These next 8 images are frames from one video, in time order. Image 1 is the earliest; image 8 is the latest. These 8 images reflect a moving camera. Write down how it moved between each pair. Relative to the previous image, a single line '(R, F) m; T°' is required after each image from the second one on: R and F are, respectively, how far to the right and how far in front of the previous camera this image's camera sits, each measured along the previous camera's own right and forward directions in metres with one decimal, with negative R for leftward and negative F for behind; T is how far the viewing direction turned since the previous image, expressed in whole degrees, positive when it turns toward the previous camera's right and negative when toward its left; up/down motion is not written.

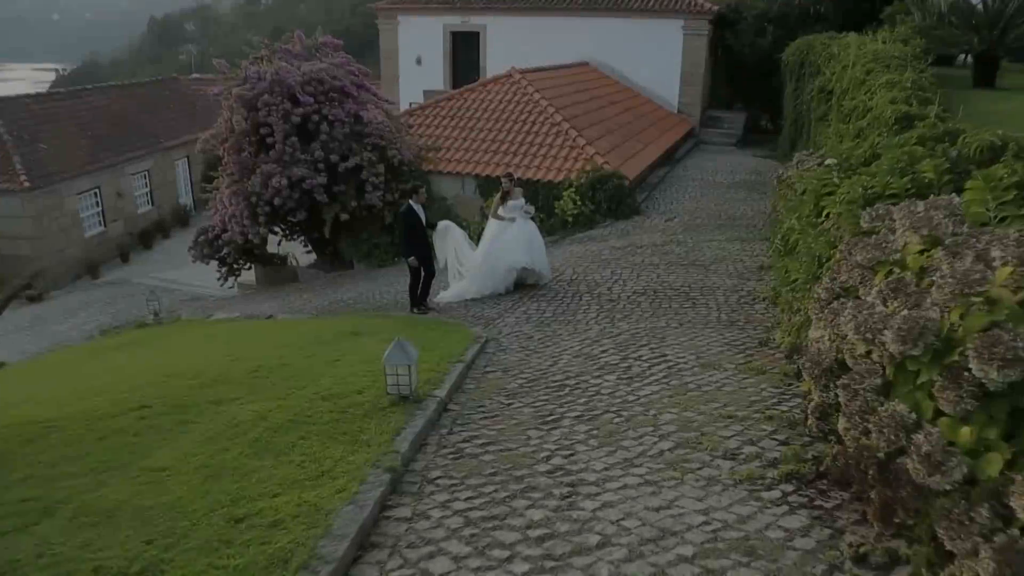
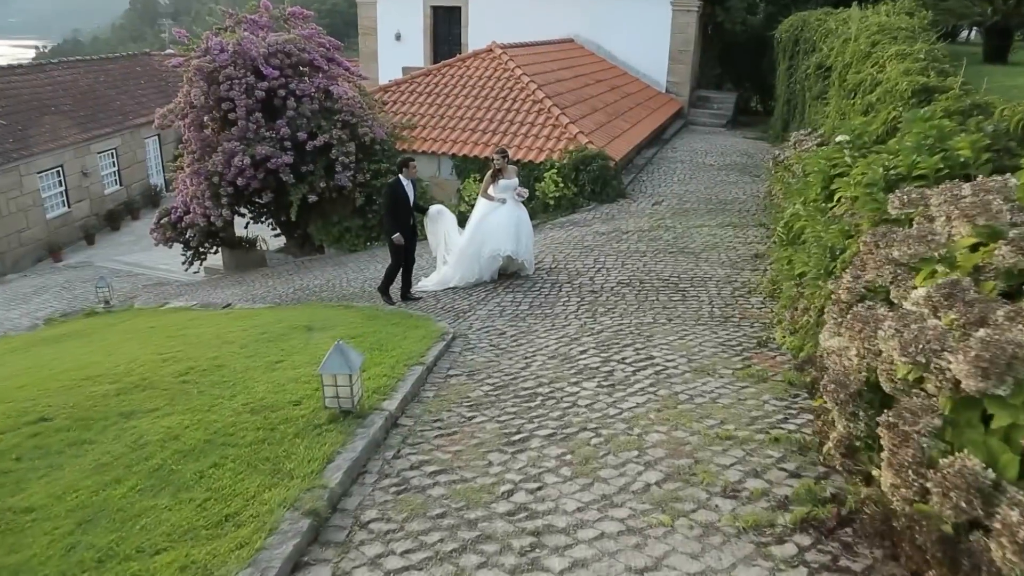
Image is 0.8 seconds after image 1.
(+0.1, +0.7) m; +1°
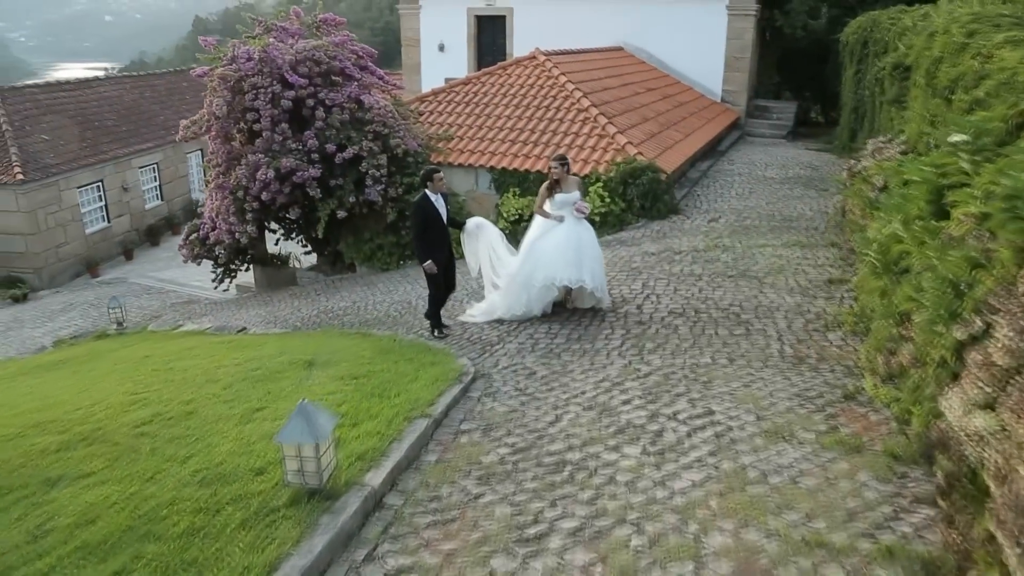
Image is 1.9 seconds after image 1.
(+0.1, +1.0) m; -4°
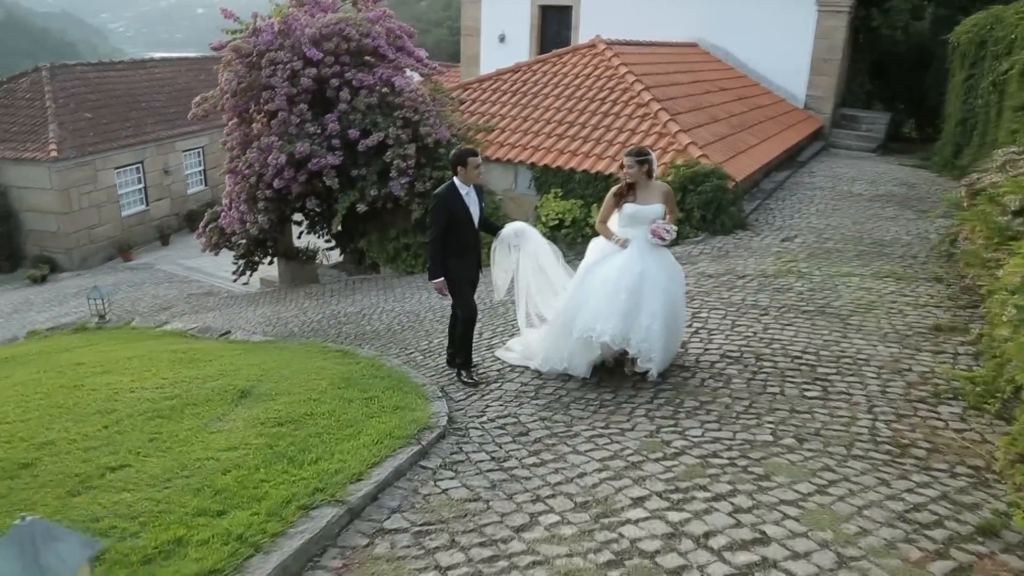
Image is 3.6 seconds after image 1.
(+0.4, +1.5) m; -5°
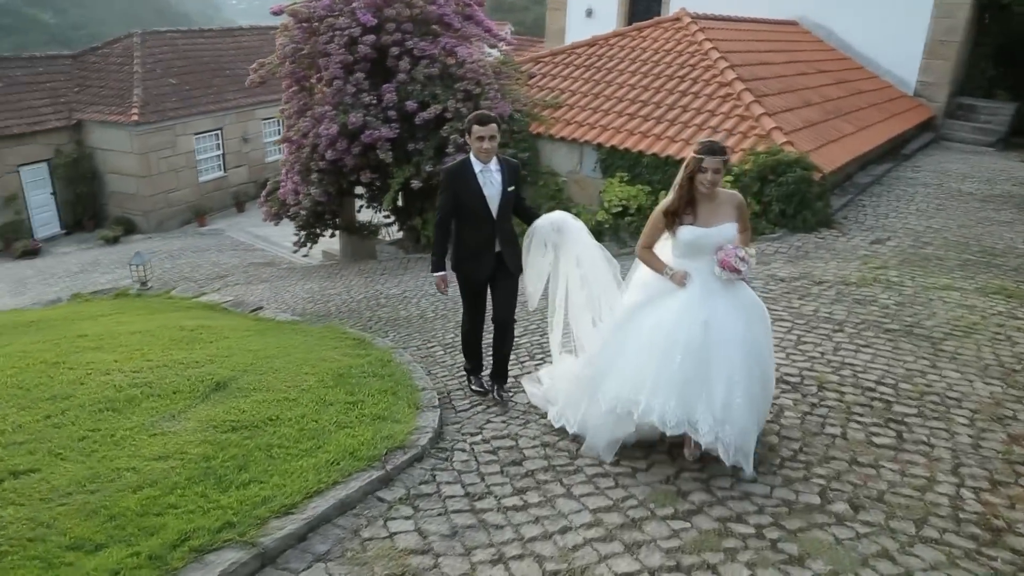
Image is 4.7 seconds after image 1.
(+0.4, +0.7) m; -7°
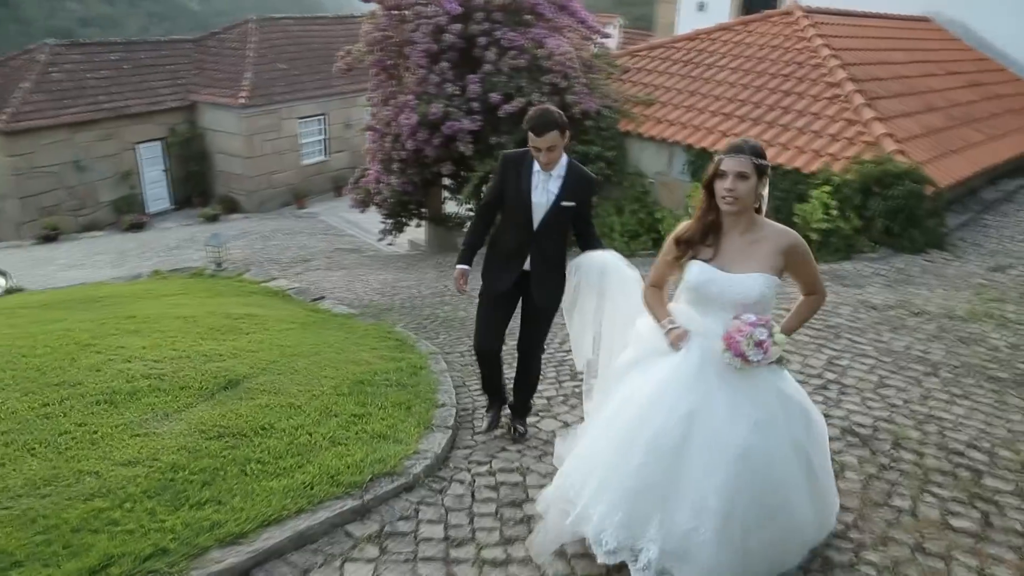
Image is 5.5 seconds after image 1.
(+0.4, +0.4) m; -8°
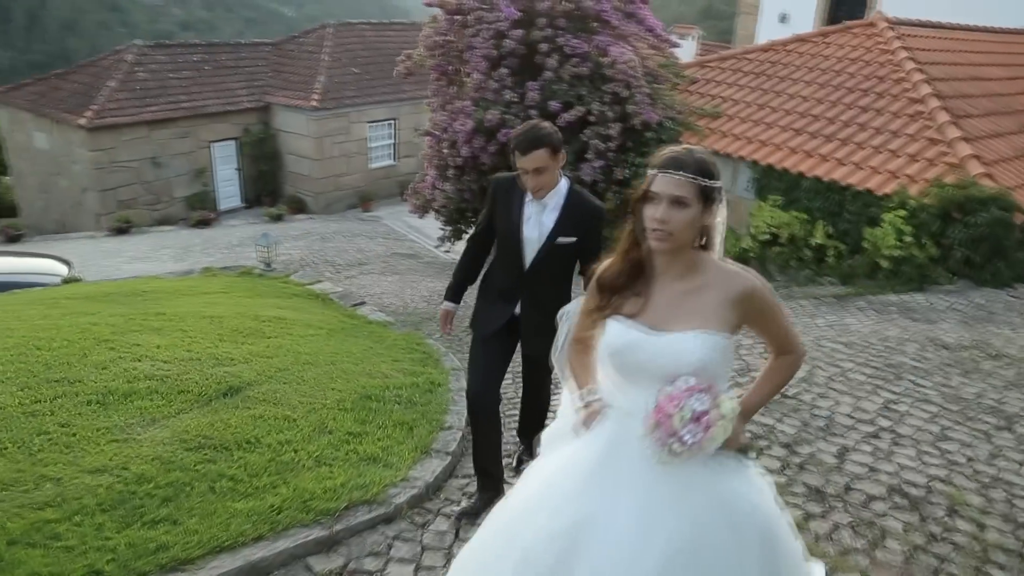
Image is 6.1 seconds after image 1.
(+0.3, +0.3) m; -6°
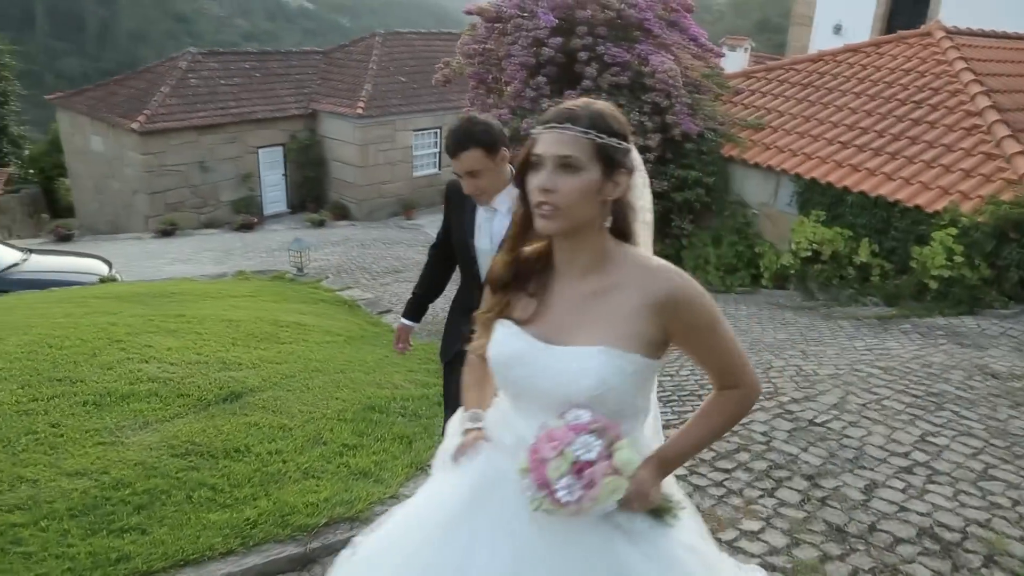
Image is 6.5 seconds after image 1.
(+0.2, +0.2) m; -4°
